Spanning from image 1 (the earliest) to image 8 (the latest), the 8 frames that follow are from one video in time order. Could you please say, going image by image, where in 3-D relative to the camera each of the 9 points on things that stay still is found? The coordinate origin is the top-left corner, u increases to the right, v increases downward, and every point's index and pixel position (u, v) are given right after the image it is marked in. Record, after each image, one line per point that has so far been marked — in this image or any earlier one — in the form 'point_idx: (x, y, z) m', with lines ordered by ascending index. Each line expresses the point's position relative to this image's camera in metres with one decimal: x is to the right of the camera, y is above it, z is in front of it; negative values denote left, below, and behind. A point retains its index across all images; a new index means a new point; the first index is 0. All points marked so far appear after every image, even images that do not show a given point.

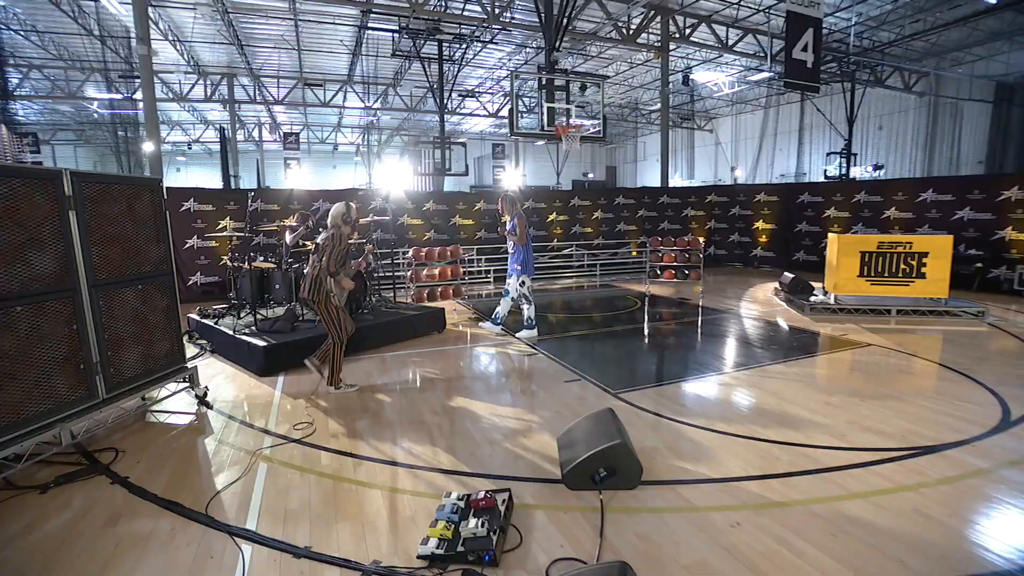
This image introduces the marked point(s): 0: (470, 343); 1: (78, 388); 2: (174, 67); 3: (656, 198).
0: (-0.5, -0.6, +6.0) m
1: (-2.5, -0.6, +3.1) m
2: (-10.8, +7.0, +17.4) m
3: (+3.6, +2.2, +13.5) m
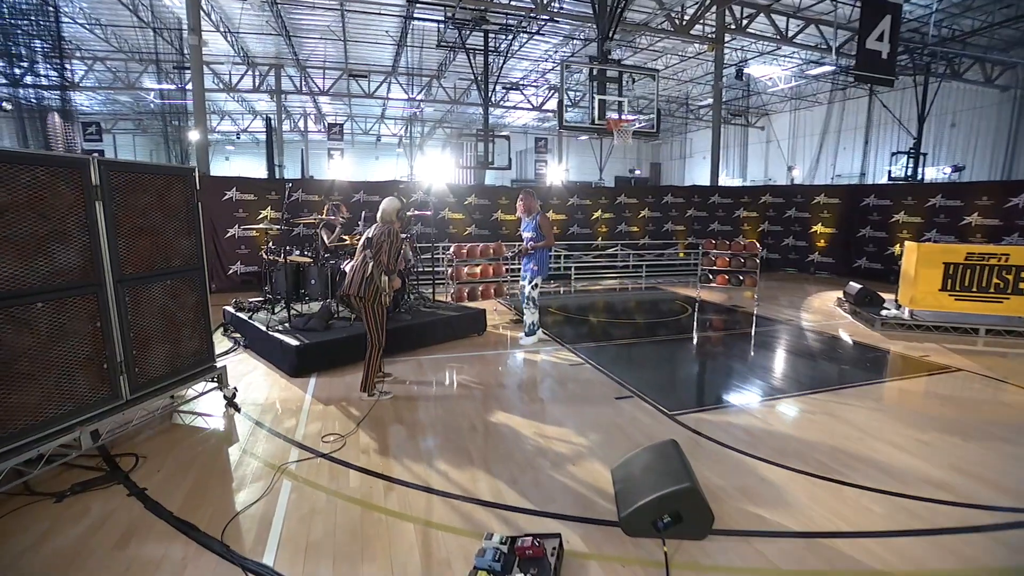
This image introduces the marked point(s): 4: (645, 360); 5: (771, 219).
0: (0.0, -0.6, +5.7) m
1: (-2.2, -0.5, +2.9) m
2: (-9.3, +7.4, +17.7) m
3: (+4.6, +2.1, +12.8) m
4: (+1.4, -0.7, +5.9) m
5: (+6.1, +1.6, +12.7) m
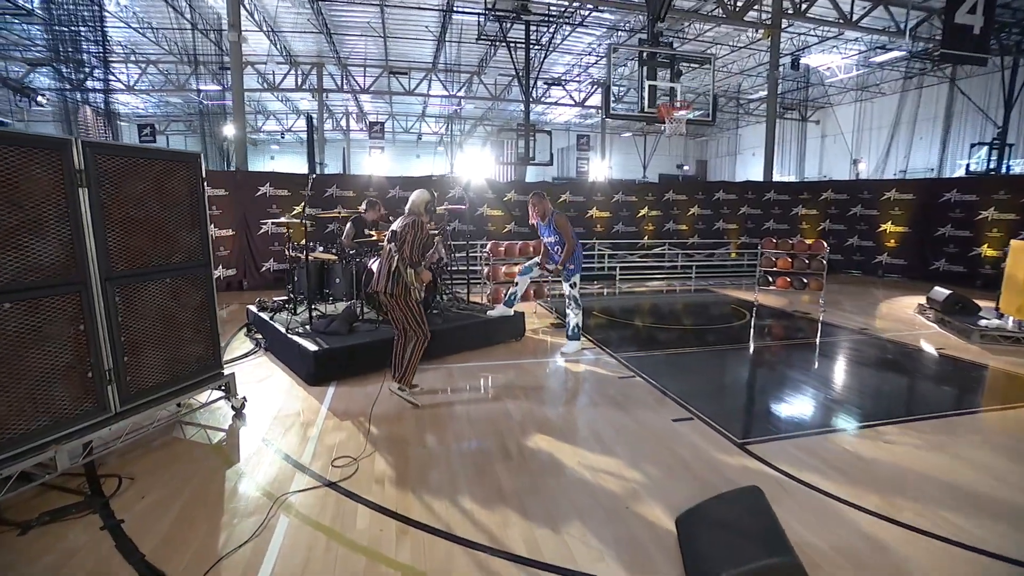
0: (+0.4, -0.6, +5.2) m
1: (-2.0, -0.5, +2.6) m
2: (-8.0, +7.5, +17.8) m
3: (+5.5, +2.1, +12.0) m
4: (+1.8, -0.8, +5.2) m
5: (+7.0, +1.5, +11.8) m
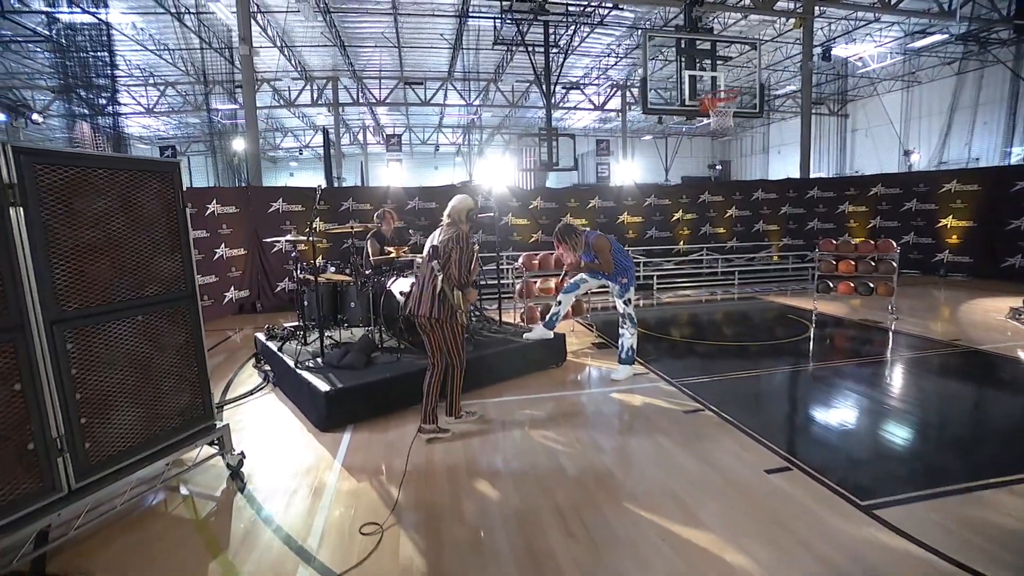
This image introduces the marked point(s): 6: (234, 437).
0: (+0.7, -0.8, +4.5) m
1: (-1.8, -0.7, +2.0) m
2: (-7.4, +6.9, +17.6) m
3: (+6.0, +2.0, +11.2) m
4: (+2.2, -0.9, +4.5) m
5: (+7.5, +1.5, +10.9) m
6: (-1.8, -1.0, +3.6) m
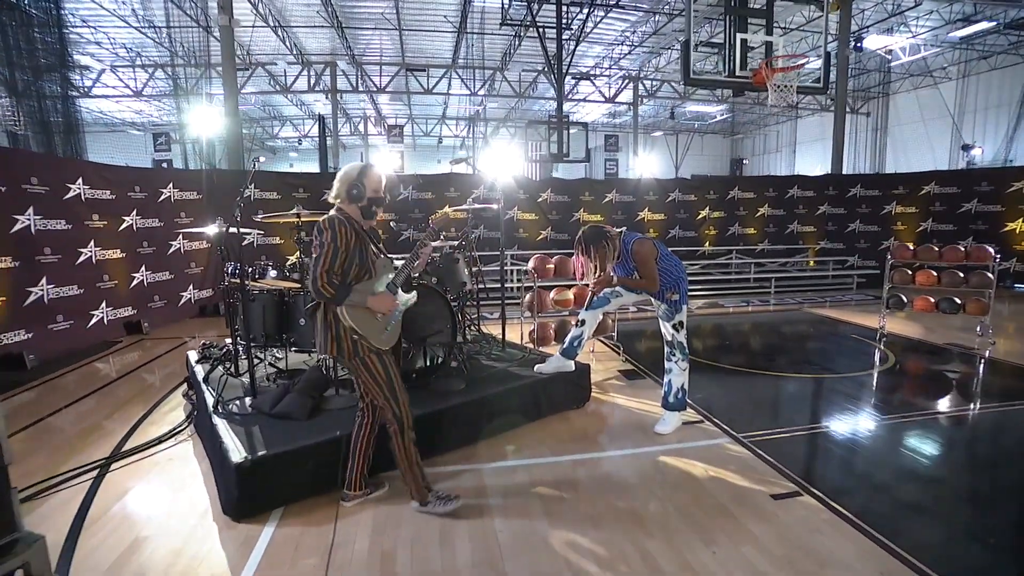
0: (+0.7, -0.9, +3.3) m
1: (-1.8, -0.8, +0.9) m
2: (-7.2, +7.0, +16.4) m
3: (+6.1, +1.8, +9.9) m
4: (+2.2, -1.0, +3.3) m
5: (+7.6, +1.3, +9.7) m
6: (-1.8, -1.0, +2.4) m
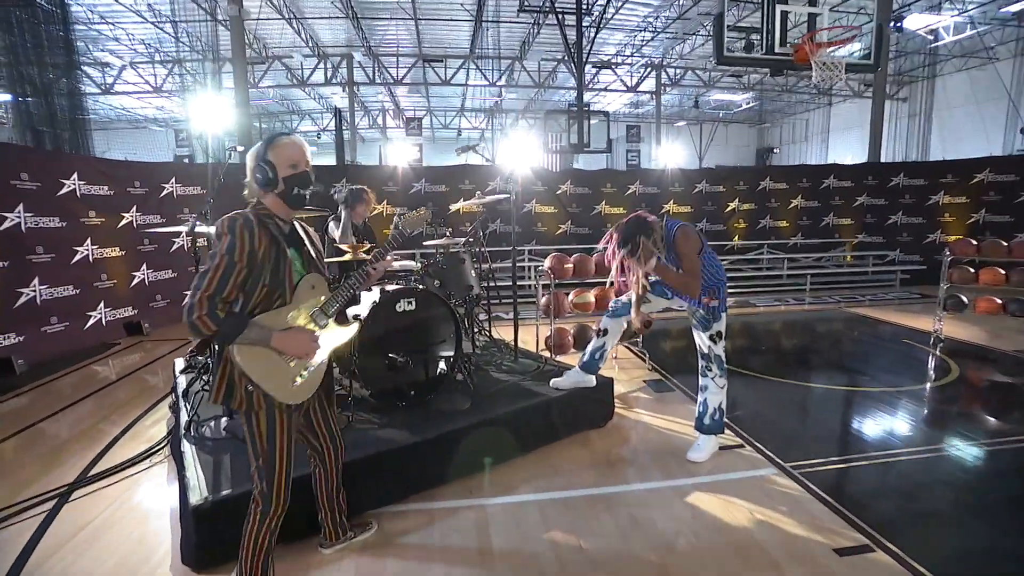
0: (+0.8, -0.9, +2.9) m
1: (-1.8, -0.8, +0.5) m
2: (-6.6, +7.2, +16.2) m
3: (+6.4, +1.9, +9.3) m
4: (+2.3, -1.0, +2.9) m
5: (+7.9, +1.4, +9.0) m
6: (-1.7, -1.1, +2.1) m
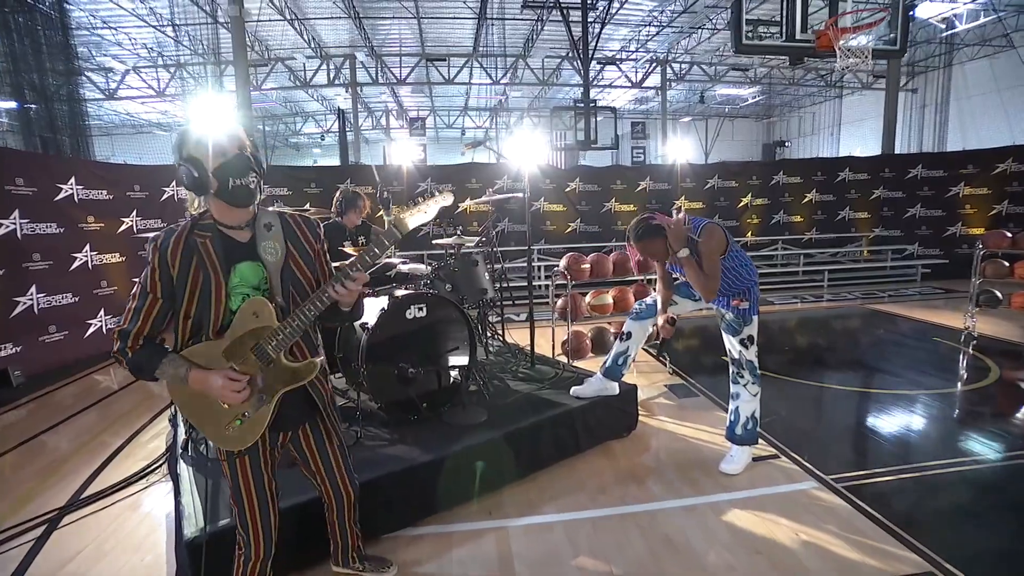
0: (+0.9, -0.9, +2.7) m
1: (-1.7, -0.9, +0.4) m
2: (-6.5, +7.1, +16.1) m
3: (+6.6, +2.0, +9.0) m
4: (+2.4, -1.0, +2.7) m
5: (+8.0, +1.5, +8.7) m
6: (-1.6, -1.1, +1.9) m
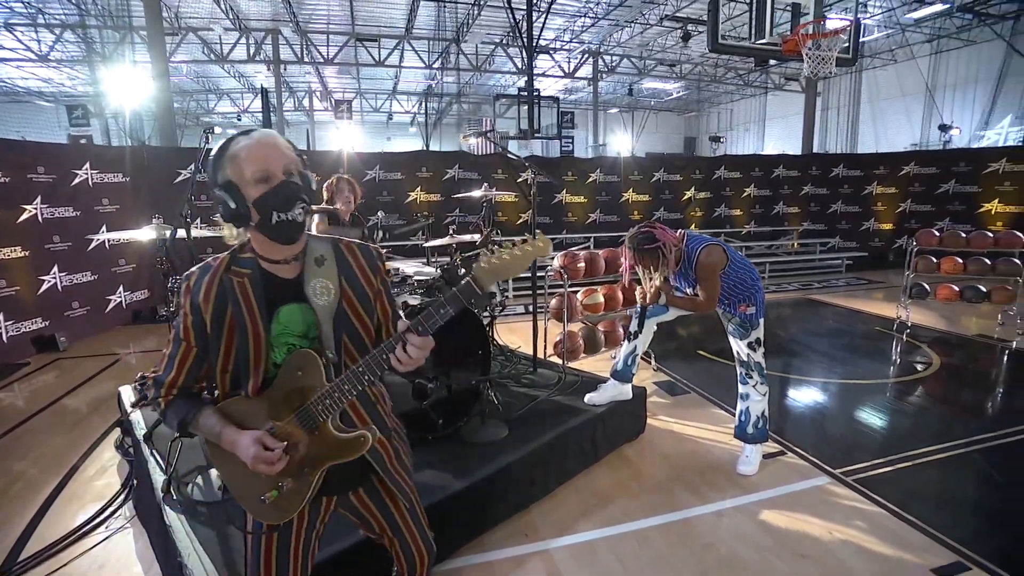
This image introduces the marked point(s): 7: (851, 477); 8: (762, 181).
0: (+1.0, -0.9, +2.7) m
1: (-1.3, -1.0, 0.0) m
2: (-8.2, +7.3, +14.7) m
3: (+5.7, +2.1, +9.7) m
4: (+2.4, -1.0, +2.8) m
5: (+7.2, +1.6, +9.5) m
6: (-1.4, -1.2, +1.6) m
7: (+1.7, -0.9, +2.7) m
8: (+4.4, +1.9, +9.6) m
